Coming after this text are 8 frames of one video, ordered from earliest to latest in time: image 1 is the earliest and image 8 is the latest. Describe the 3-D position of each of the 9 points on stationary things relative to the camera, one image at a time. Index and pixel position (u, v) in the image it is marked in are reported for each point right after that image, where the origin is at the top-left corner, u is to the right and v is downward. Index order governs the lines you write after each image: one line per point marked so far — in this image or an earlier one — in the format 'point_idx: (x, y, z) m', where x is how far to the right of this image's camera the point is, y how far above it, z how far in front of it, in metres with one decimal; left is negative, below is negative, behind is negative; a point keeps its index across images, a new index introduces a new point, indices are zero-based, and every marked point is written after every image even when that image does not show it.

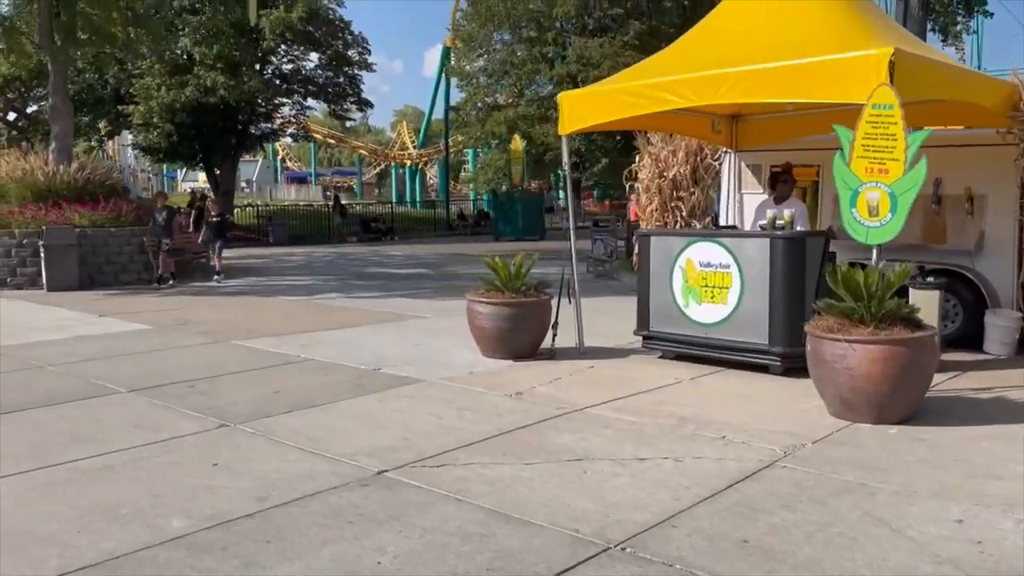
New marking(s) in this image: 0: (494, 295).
0: (-0.2, -0.1, +8.4) m
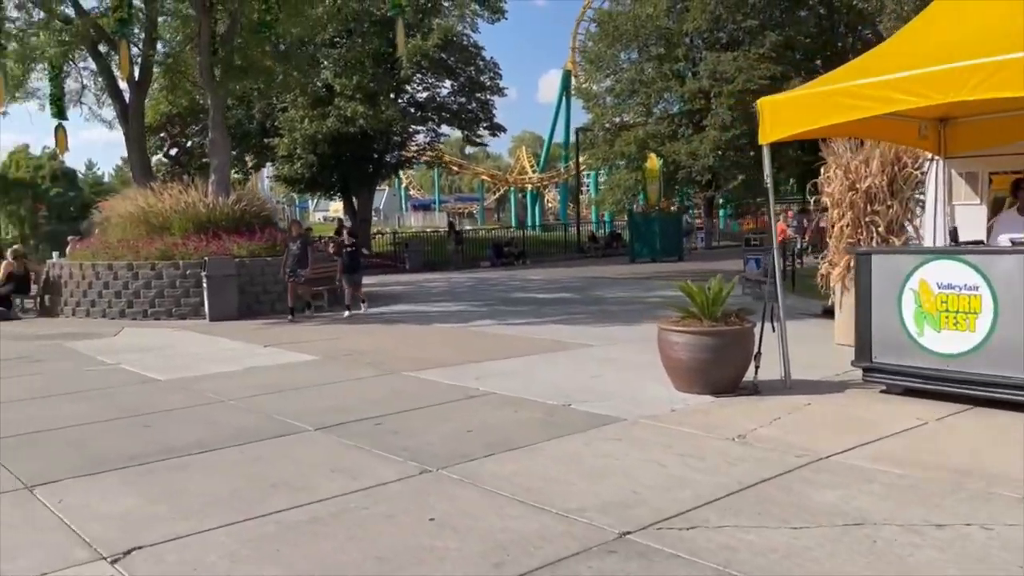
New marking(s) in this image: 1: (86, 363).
0: (+1.6, -0.3, +7.7) m
1: (-5.2, -0.9, +10.5) m
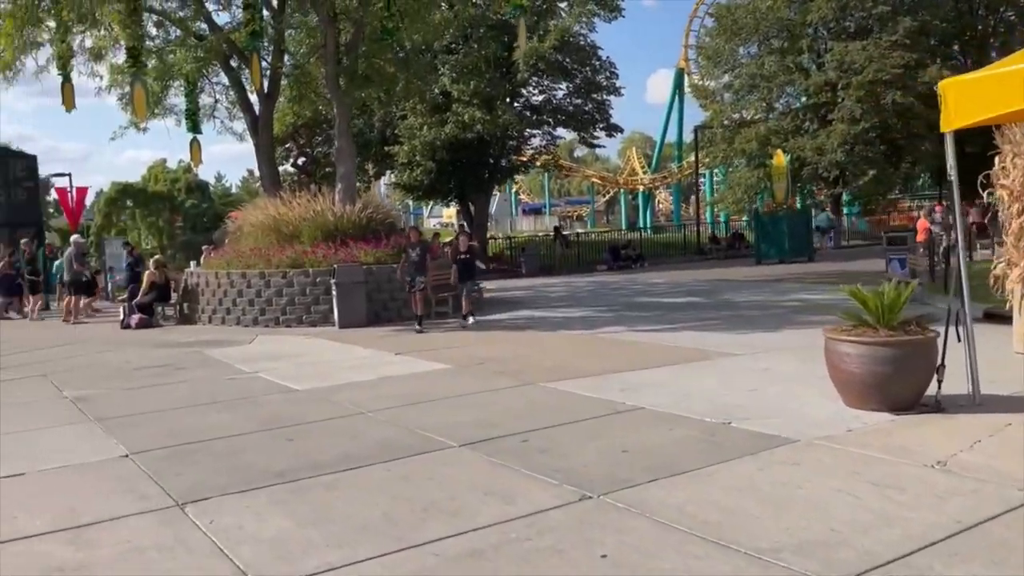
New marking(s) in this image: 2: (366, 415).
0: (+2.9, -0.4, +6.9) m
1: (-3.6, -1.0, +10.6) m
2: (-1.3, -1.1, +7.7) m
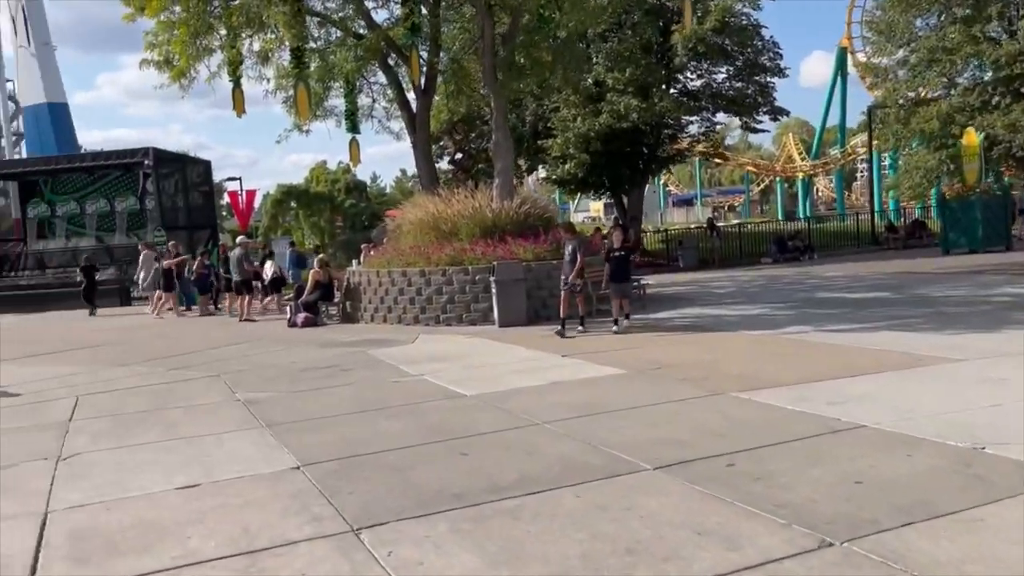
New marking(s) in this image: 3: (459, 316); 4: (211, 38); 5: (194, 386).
0: (+4.2, -0.3, +5.6) m
1: (-1.5, -1.0, +10.3) m
2: (+0.2, -1.2, +7.1) m
3: (-1.0, -0.5, +15.3) m
4: (-5.6, +4.7, +15.9) m
5: (-3.9, -1.2, +10.3) m
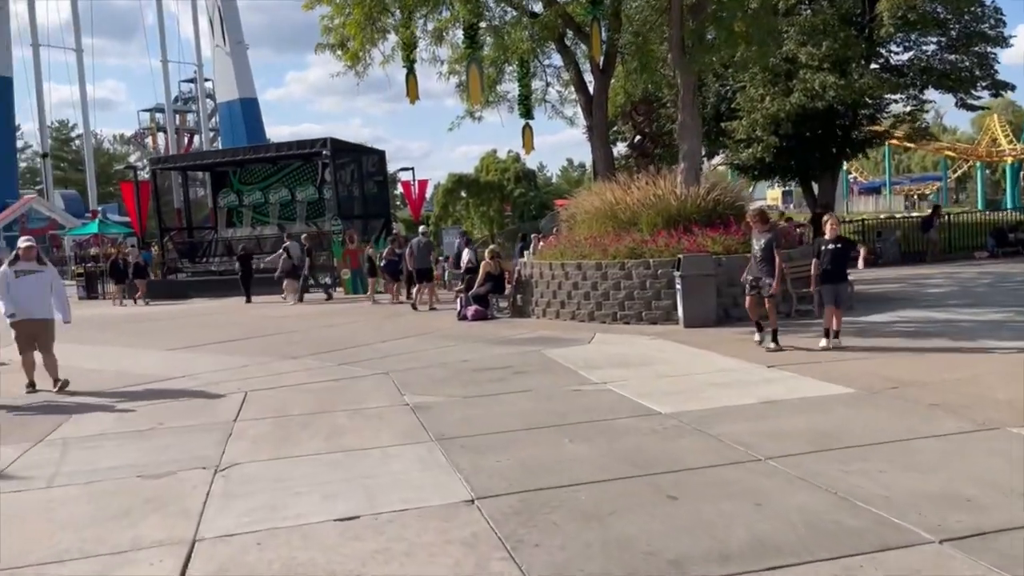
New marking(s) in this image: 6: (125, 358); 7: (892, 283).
0: (+5.3, -0.5, +3.5) m
1: (+0.6, -1.0, +9.2) m
2: (+1.7, -1.2, +5.7) m
3: (+2.1, -0.4, +14.0) m
4: (-2.3, +4.8, +15.4) m
5: (-1.7, -1.1, +9.7) m
6: (-6.0, -1.1, +13.1) m
7: (+8.5, +0.1, +19.1) m
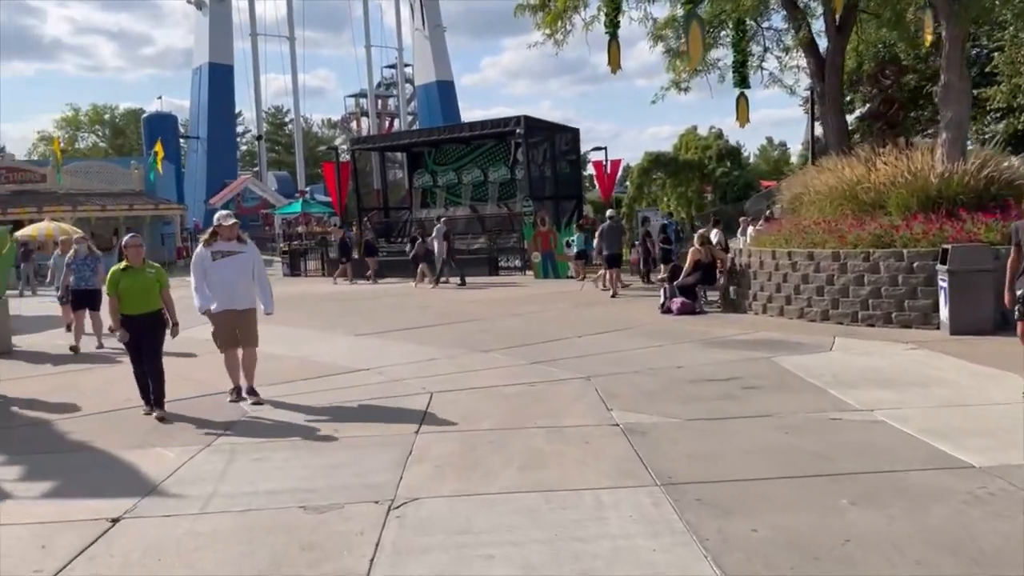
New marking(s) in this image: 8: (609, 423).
0: (+6.0, -0.7, +0.7) m
1: (+2.7, -1.0, +7.3) m
2: (+2.9, -1.3, +3.7) m
3: (+5.1, -0.4, +11.6) m
4: (+1.3, +5.0, +13.9) m
5: (+0.5, -1.0, +8.3) m
6: (-3.0, -0.8, +12.6) m
7: (+12.4, +0.1, +15.2) m
8: (+0.8, -1.1, +6.9) m
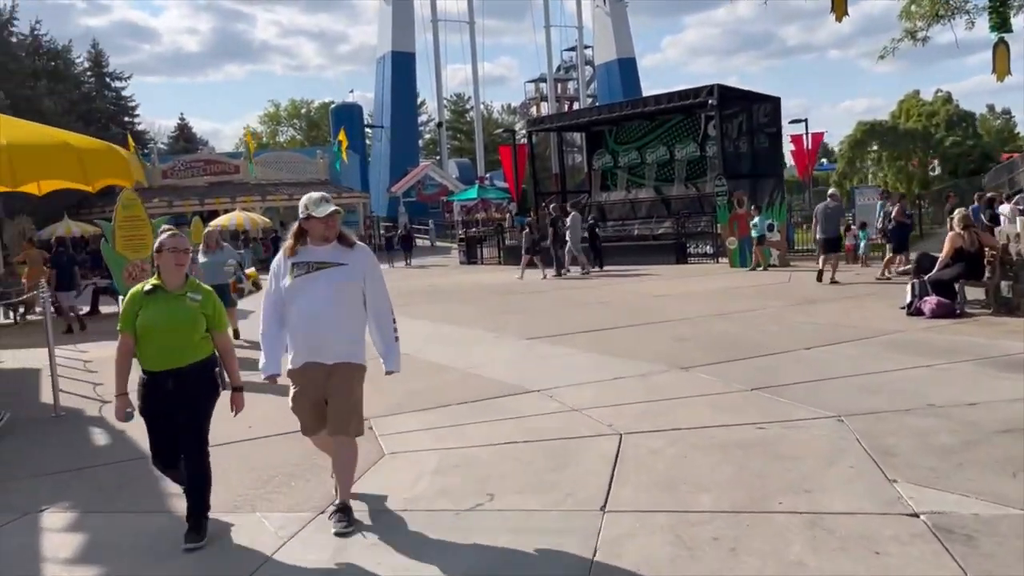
0: (+5.9, -0.9, -2.7) m
1: (+4.0, -1.1, +4.4) m
2: (+3.5, -1.4, +0.8) m
3: (+7.3, -0.4, +8.2) m
4: (+4.0, +5.1, +11.0) m
5: (+2.0, -1.1, +5.8) m
6: (-0.4, -0.8, +10.7) m
7: (+15.2, +0.1, +10.1) m
8: (+2.1, -1.2, +4.5) m
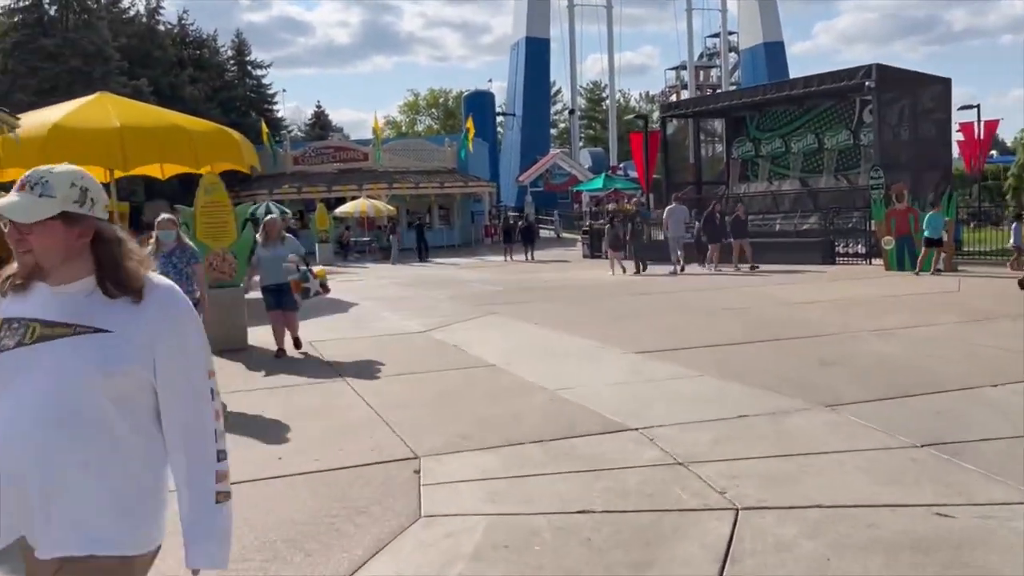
0: (+4.8, -1.2, -5.1) m
1: (+4.1, -1.3, +2.3) m
2: (+3.0, -1.6, -1.2) m
3: (+7.9, -0.7, +5.4) m
4: (+5.3, +4.9, +8.7) m
5: (+2.3, -1.2, +4.0) m
6: (+0.7, -0.8, +9.2) m
7: (+16.0, -0.4, +6.1) m
8: (+2.2, -1.3, +2.6) m
